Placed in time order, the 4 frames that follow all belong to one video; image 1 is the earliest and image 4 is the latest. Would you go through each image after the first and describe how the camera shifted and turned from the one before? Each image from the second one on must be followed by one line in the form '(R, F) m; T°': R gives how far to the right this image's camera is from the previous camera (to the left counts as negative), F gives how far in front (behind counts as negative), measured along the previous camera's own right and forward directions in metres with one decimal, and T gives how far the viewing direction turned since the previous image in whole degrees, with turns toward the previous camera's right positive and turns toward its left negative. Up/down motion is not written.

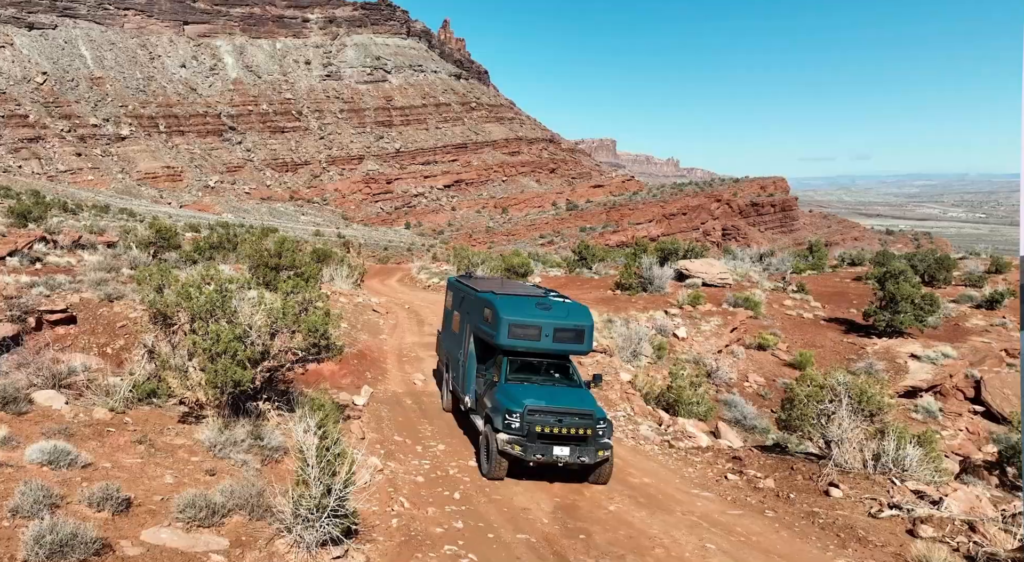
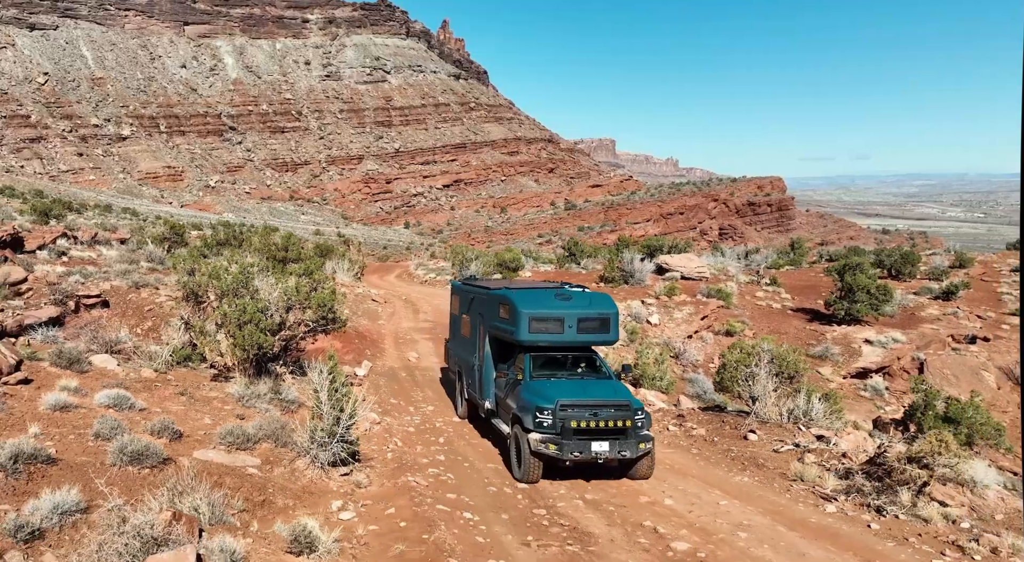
(+0.4, -2.0) m; 0°
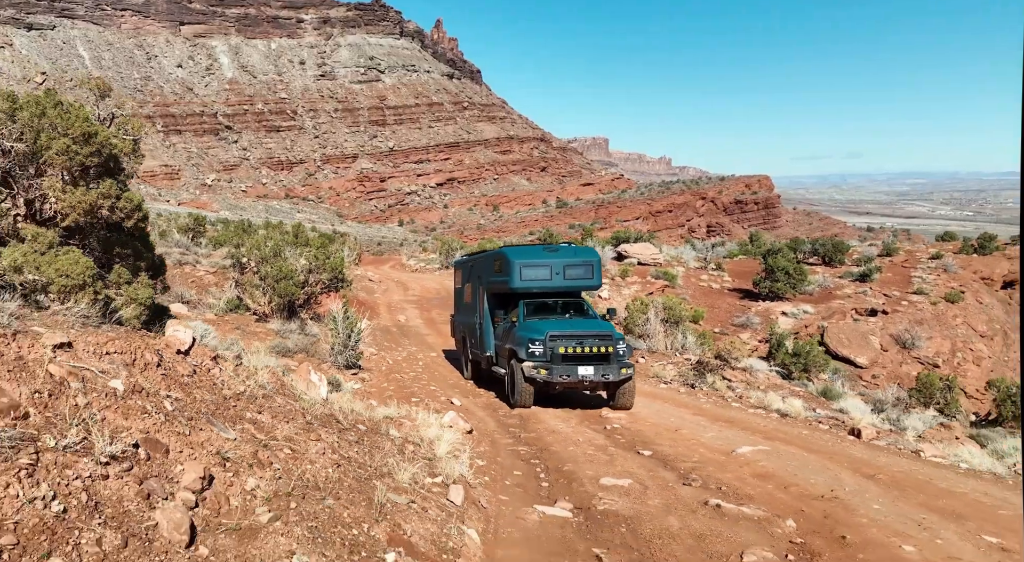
(+0.8, -4.5) m; 0°
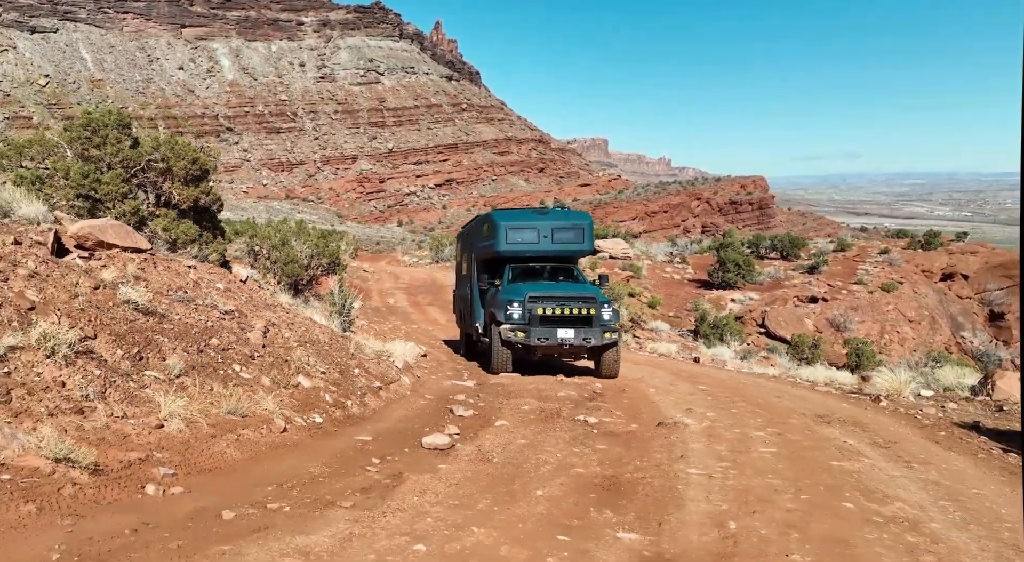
(+0.9, -3.5) m; 0°
